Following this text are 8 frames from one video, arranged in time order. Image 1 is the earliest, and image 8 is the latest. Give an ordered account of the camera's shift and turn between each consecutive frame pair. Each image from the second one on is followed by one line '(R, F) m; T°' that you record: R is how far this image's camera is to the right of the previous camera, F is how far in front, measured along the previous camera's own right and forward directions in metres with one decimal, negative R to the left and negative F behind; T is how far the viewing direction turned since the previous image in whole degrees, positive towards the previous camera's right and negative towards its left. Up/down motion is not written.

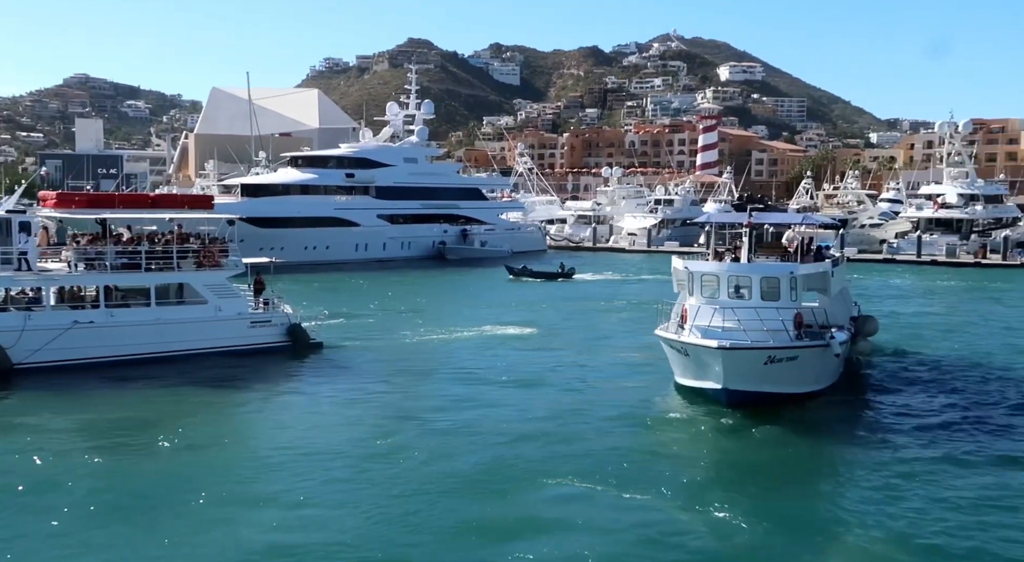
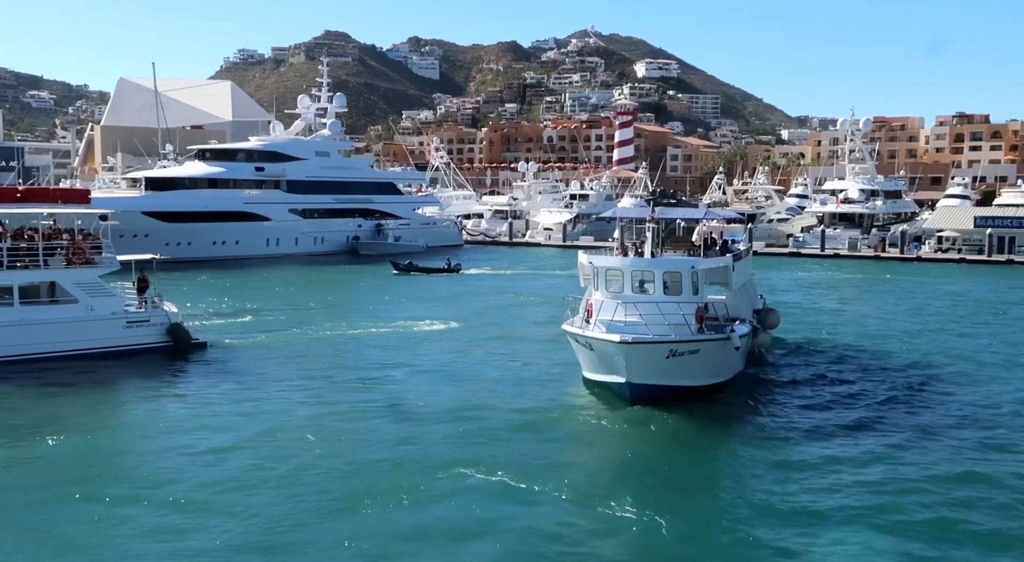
(+0.3, -0.2) m; +4°
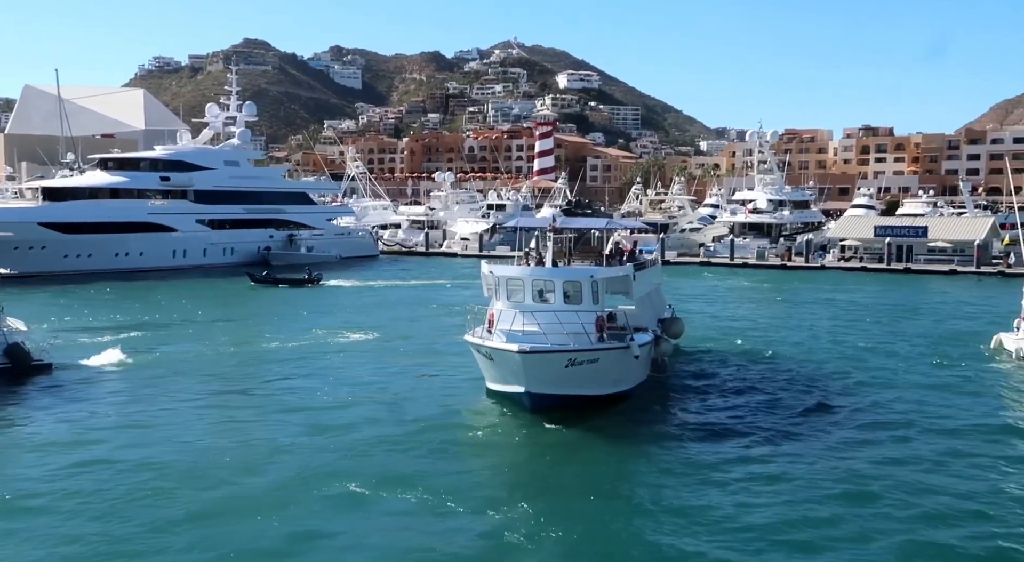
(+0.6, -0.1) m; +4°
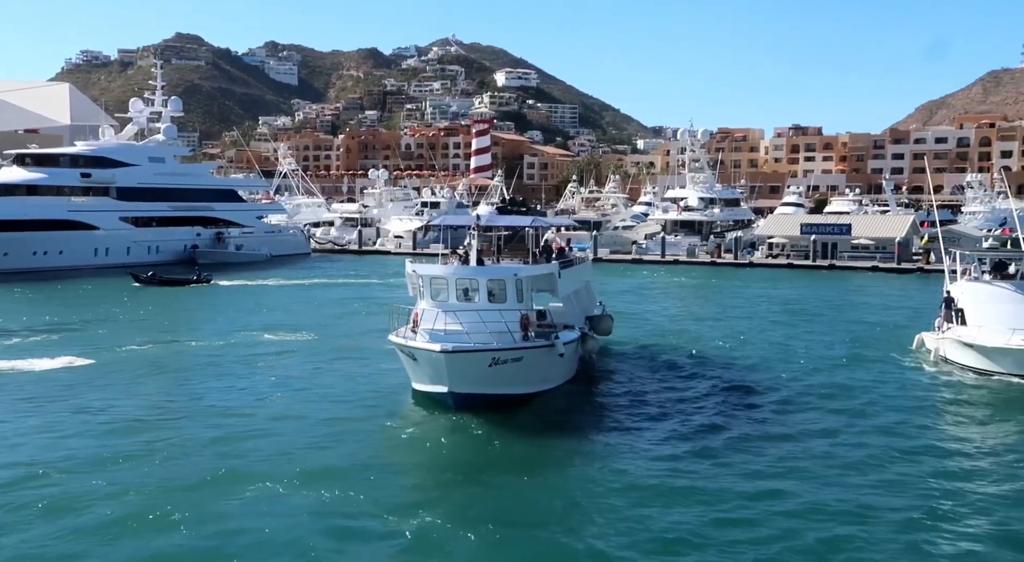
(+0.4, 0.0) m; +3°
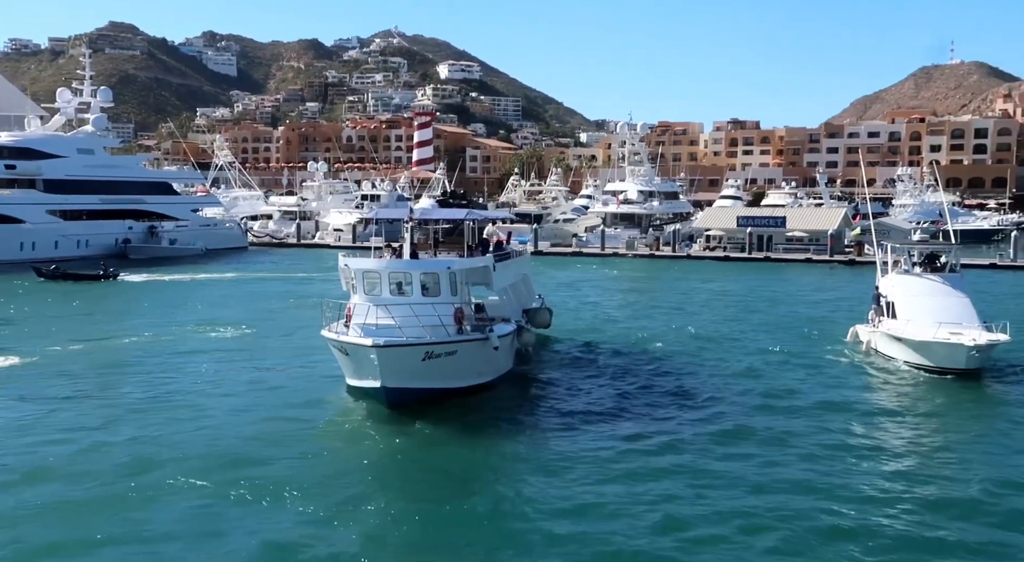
(+0.3, +0.1) m; +3°
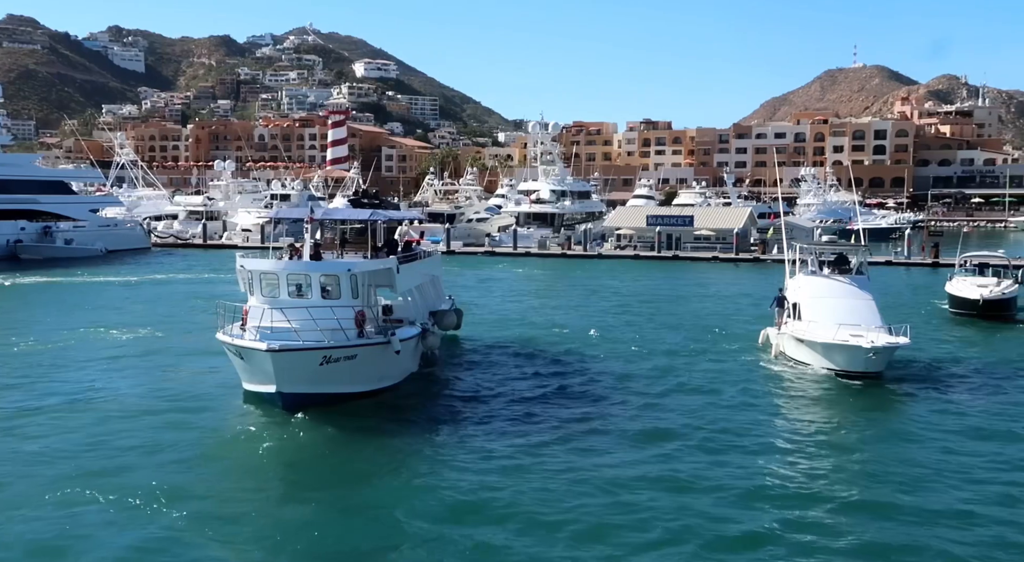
(+0.4, +0.3) m; +5°
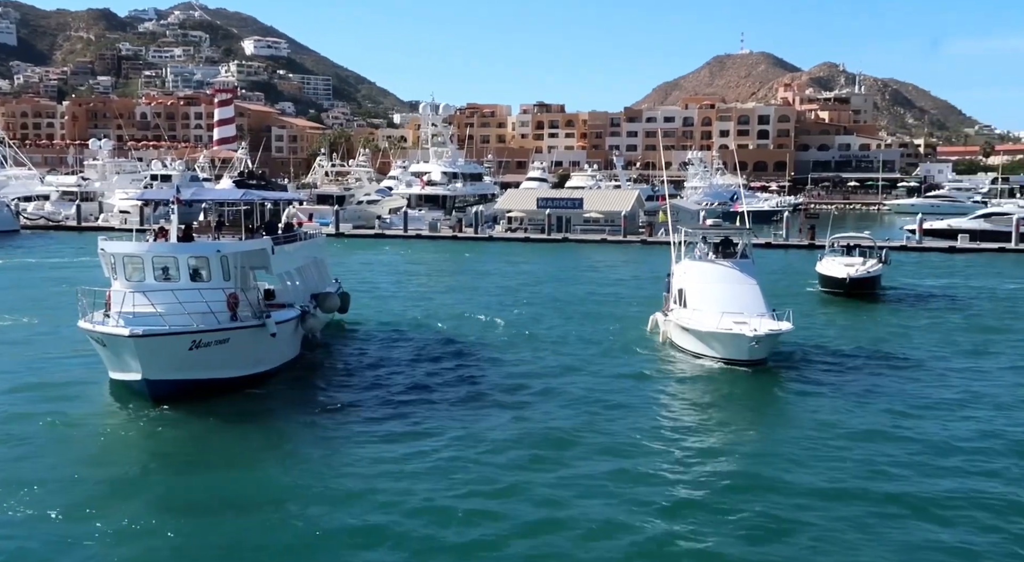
(+0.4, +0.4) m; +6°
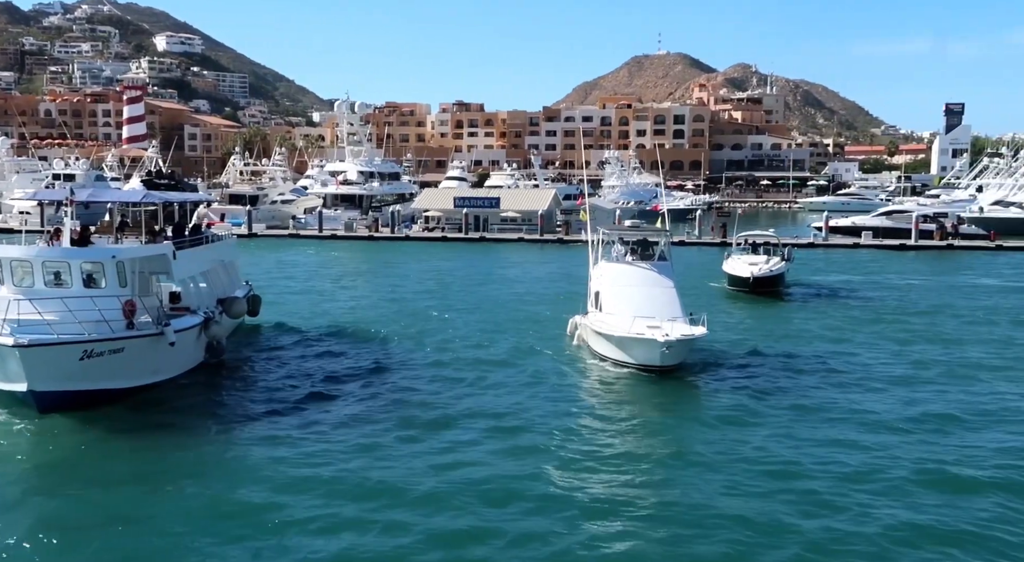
(+0.3, +0.4) m; +4°
